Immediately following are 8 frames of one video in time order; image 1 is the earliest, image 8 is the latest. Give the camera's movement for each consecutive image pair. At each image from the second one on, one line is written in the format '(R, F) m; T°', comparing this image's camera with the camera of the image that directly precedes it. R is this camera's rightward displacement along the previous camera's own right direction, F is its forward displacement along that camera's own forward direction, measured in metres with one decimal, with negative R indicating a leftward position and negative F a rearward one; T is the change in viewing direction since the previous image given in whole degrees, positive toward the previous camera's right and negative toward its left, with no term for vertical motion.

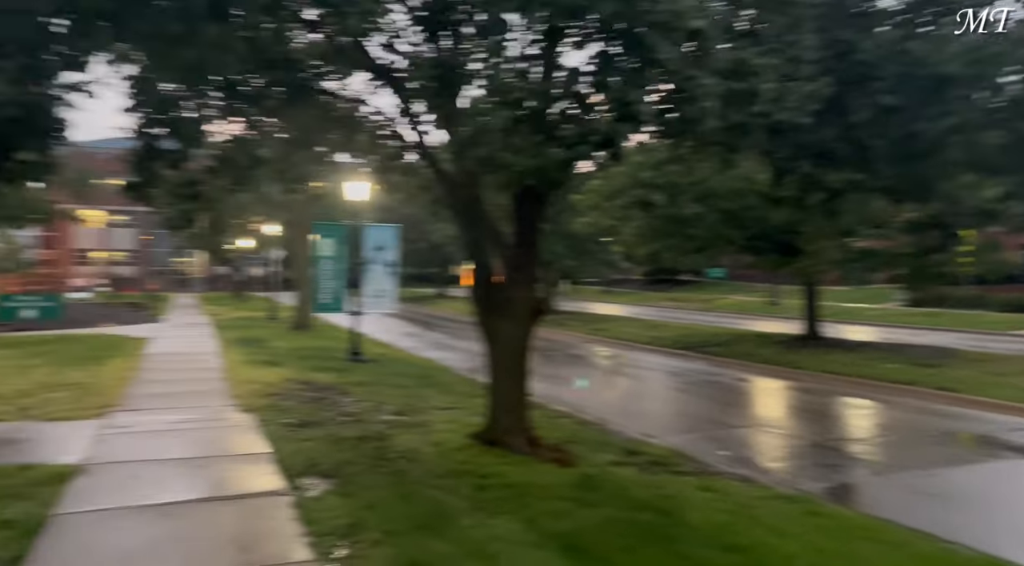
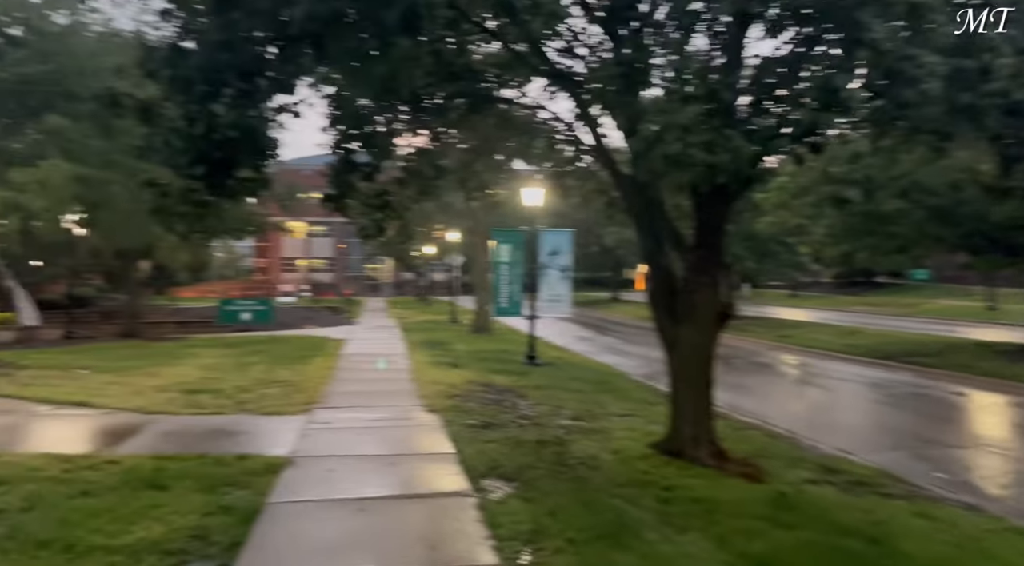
(-0.1, +0.1) m; -13°
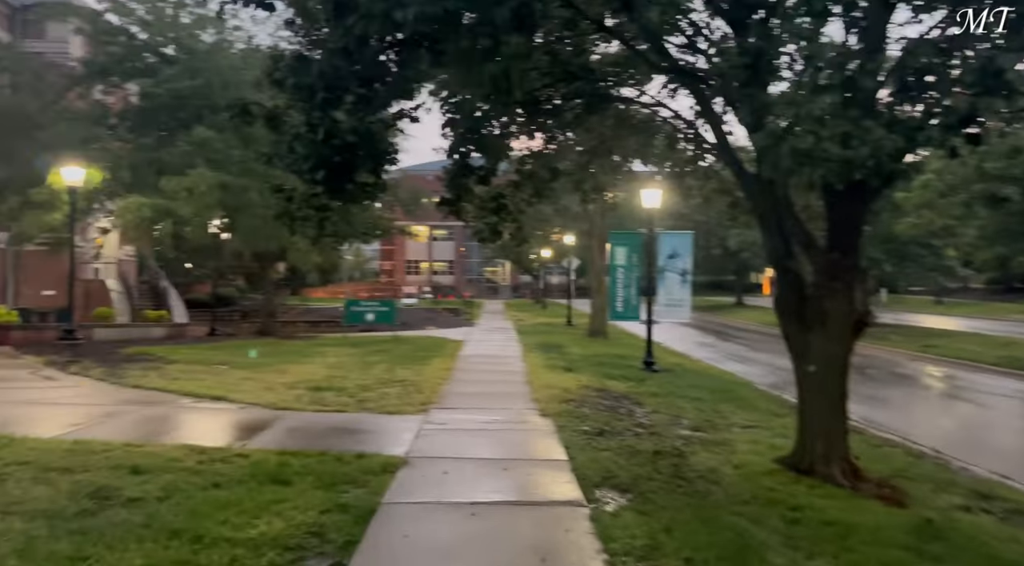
(0.0, +0.1) m; -9°
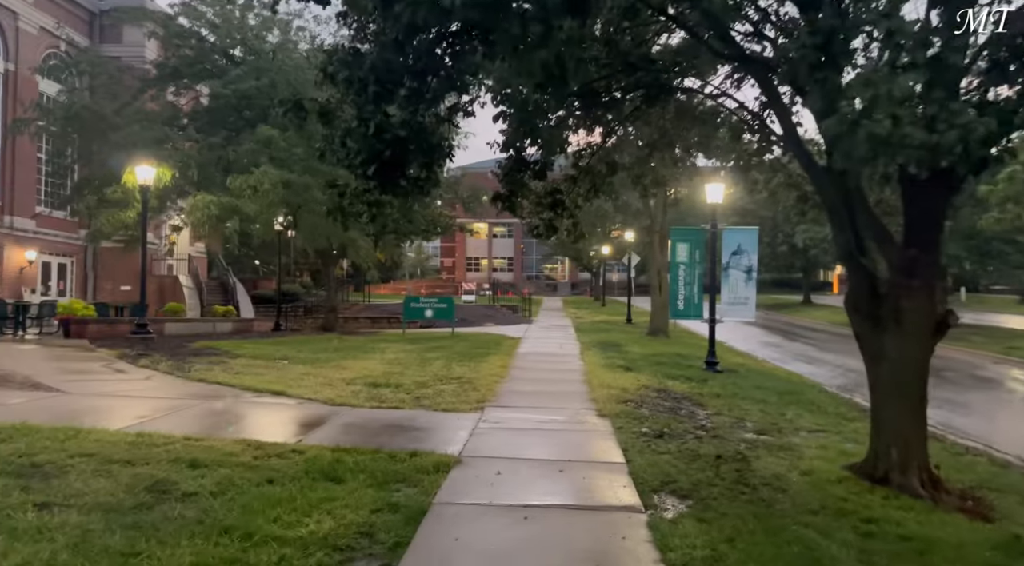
(0.0, +0.2) m; -5°
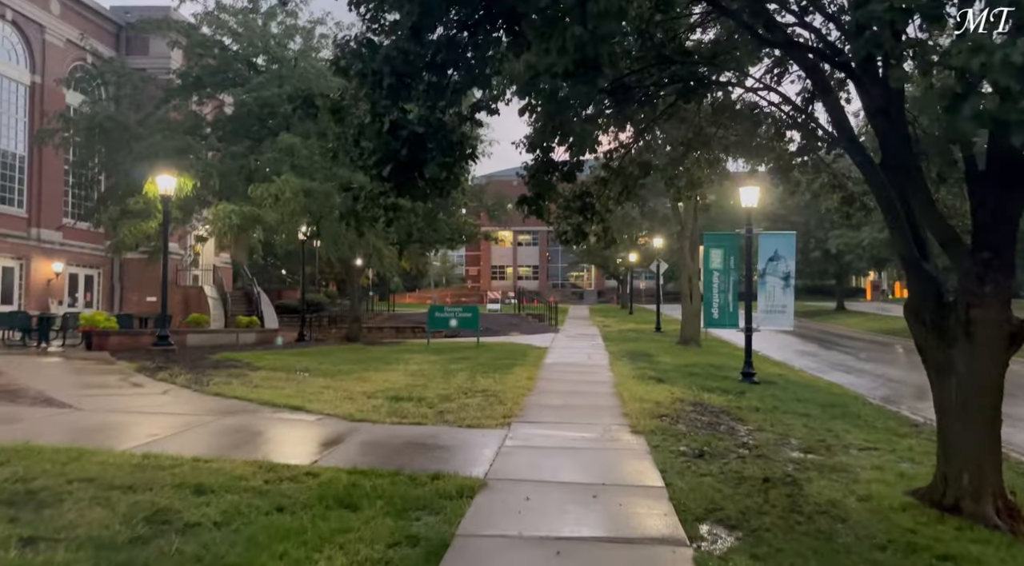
(0.0, +0.5) m; -2°
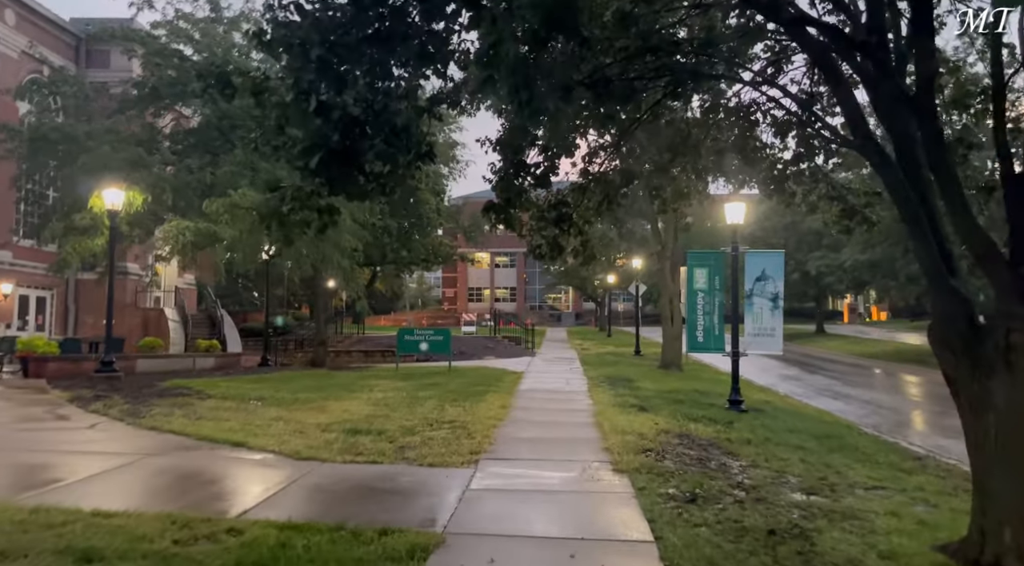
(+0.1, +0.9) m; +2°
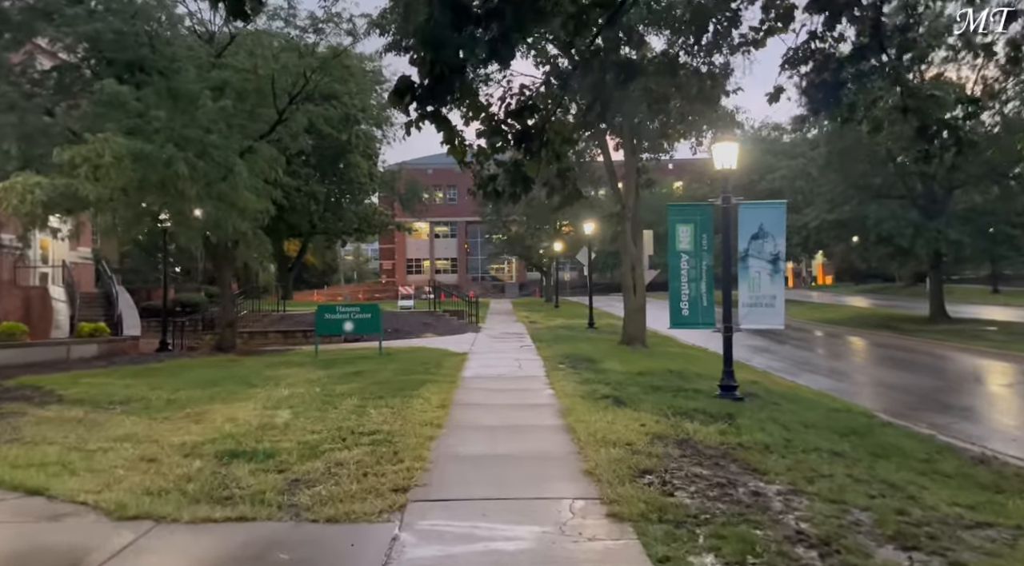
(0.0, +2.7) m; +5°
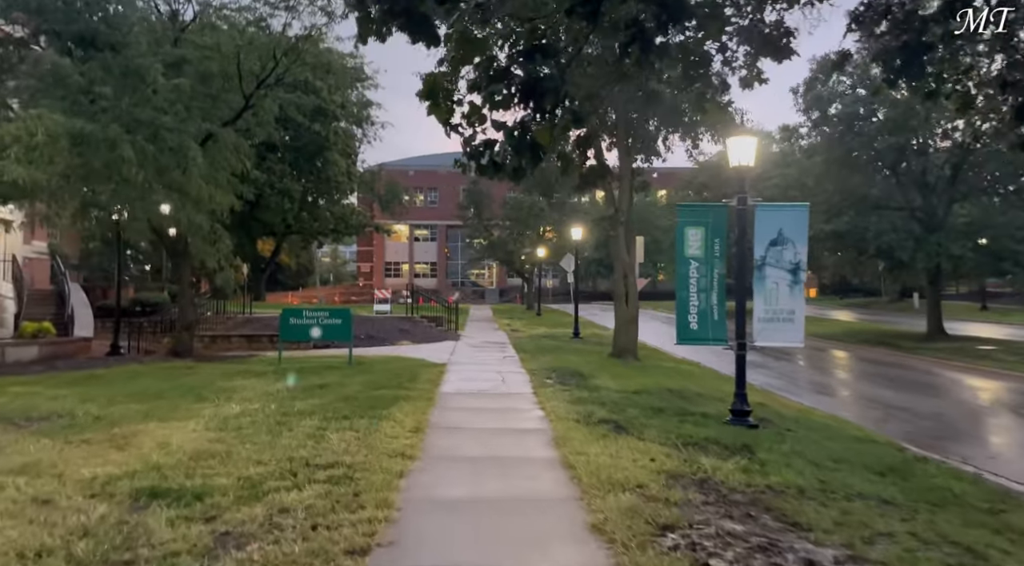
(-0.1, +1.3) m; +2°
